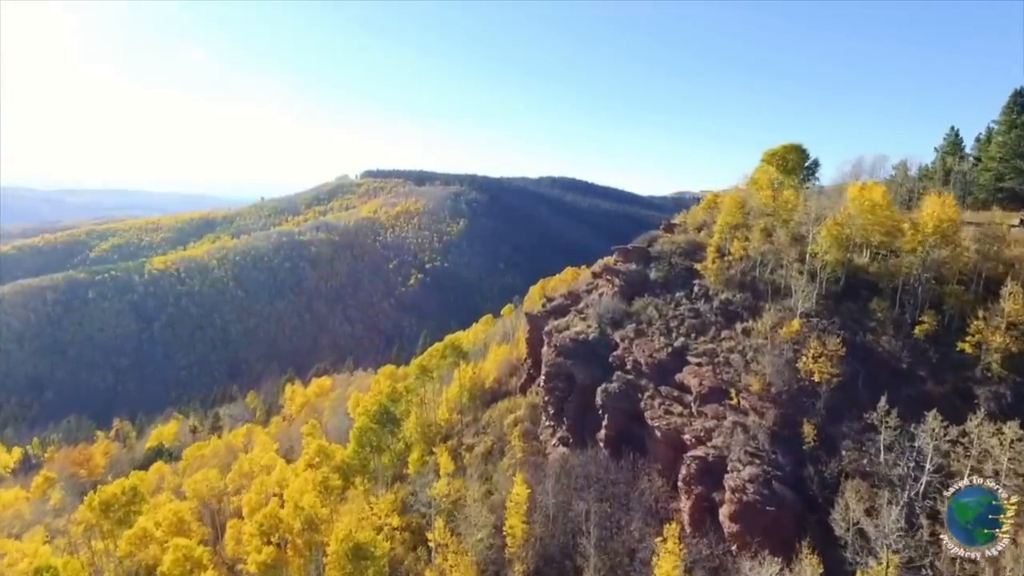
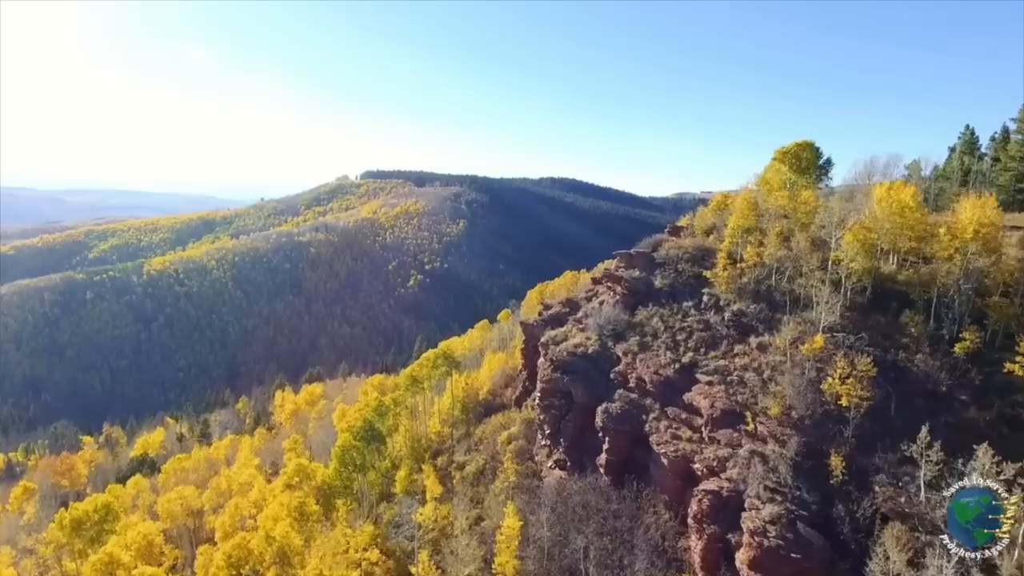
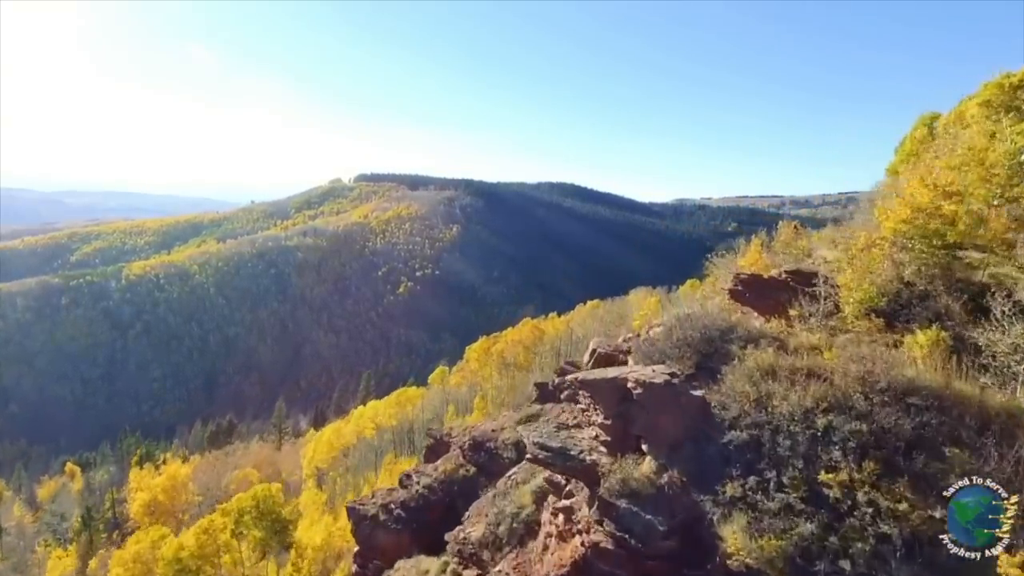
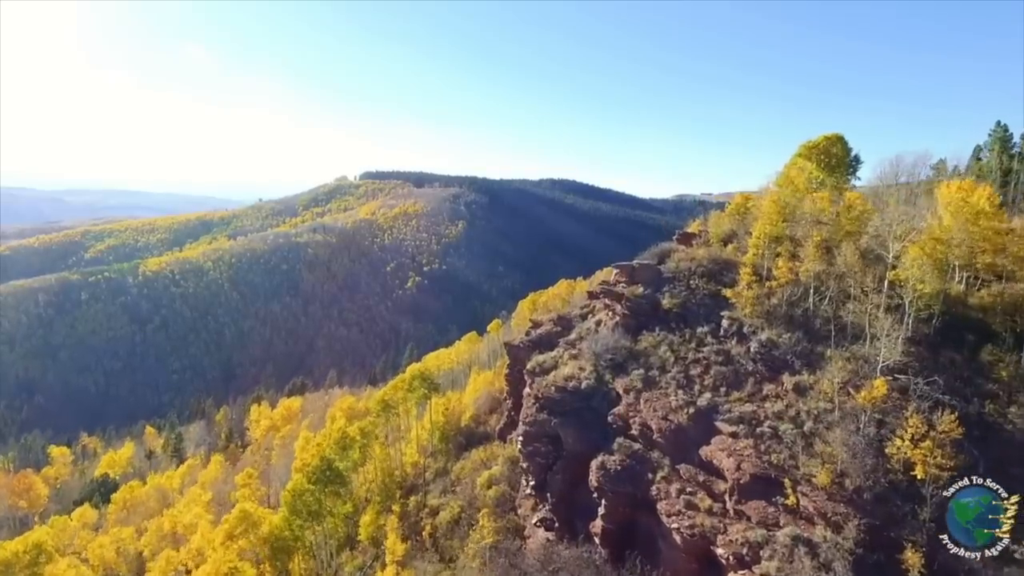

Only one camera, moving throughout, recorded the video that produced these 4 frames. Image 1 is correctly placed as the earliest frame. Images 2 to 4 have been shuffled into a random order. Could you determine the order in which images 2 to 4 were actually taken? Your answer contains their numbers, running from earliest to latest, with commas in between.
2, 4, 3
